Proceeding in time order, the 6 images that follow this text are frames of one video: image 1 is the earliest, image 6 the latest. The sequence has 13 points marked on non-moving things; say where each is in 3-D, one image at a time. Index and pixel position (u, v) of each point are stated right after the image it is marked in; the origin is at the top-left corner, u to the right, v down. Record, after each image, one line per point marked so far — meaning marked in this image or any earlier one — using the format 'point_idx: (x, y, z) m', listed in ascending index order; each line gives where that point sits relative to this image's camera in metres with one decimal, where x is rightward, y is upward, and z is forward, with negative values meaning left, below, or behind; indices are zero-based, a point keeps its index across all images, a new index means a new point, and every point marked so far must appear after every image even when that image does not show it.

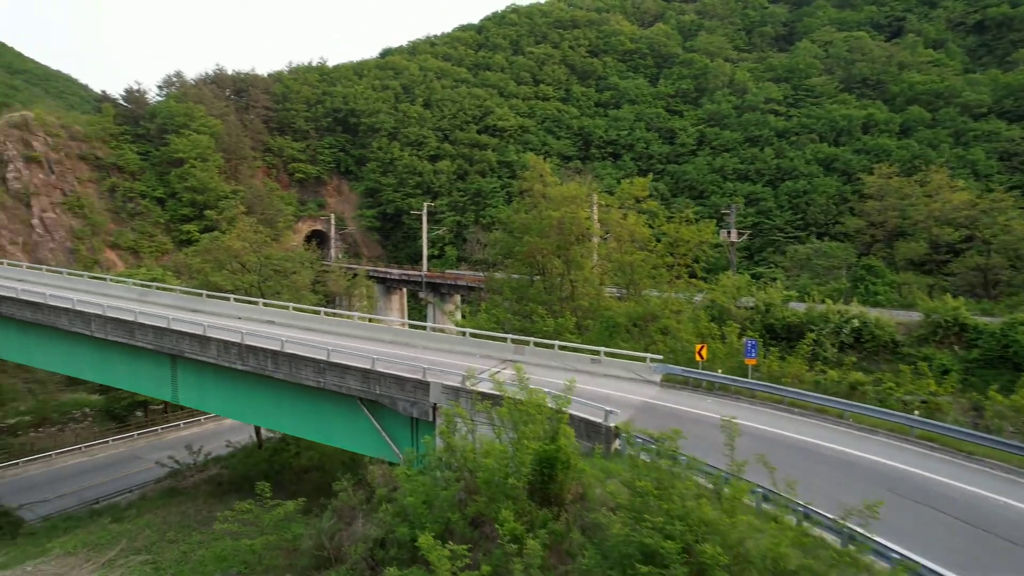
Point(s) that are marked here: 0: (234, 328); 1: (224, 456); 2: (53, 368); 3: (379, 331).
0: (-5.8, -0.9, +14.5) m
1: (-7.2, -4.2, +17.4) m
2: (-9.6, -1.6, +14.6) m
3: (-2.7, -0.9, +14.3) m
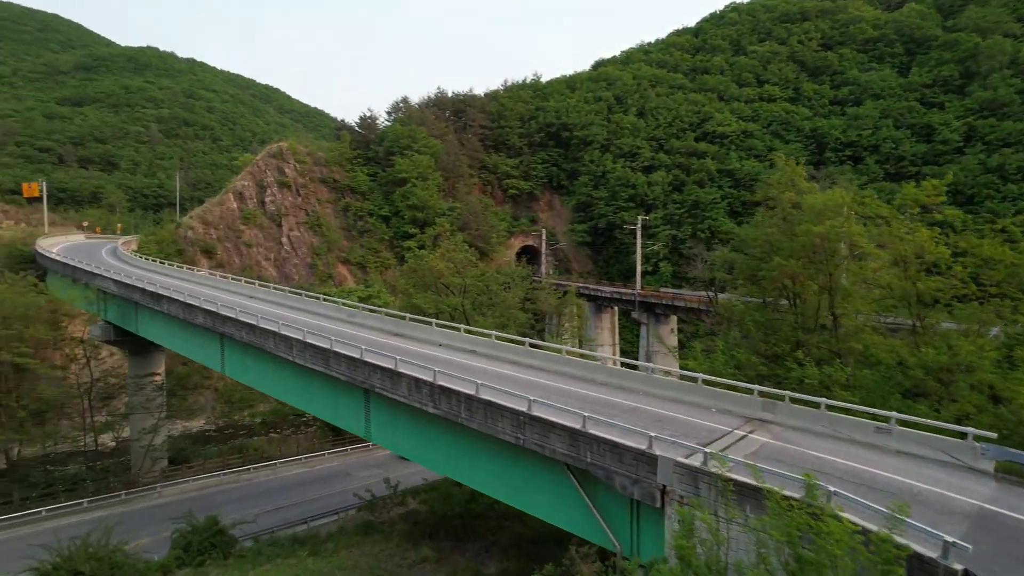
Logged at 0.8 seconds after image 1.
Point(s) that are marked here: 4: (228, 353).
0: (-1.5, -1.4, +13.3) m
1: (-2.1, -4.7, +16.4) m
2: (-5.1, -2.1, +14.5) m
3: (+1.4, -1.4, +12.2) m
4: (-6.3, -1.5, +15.6) m
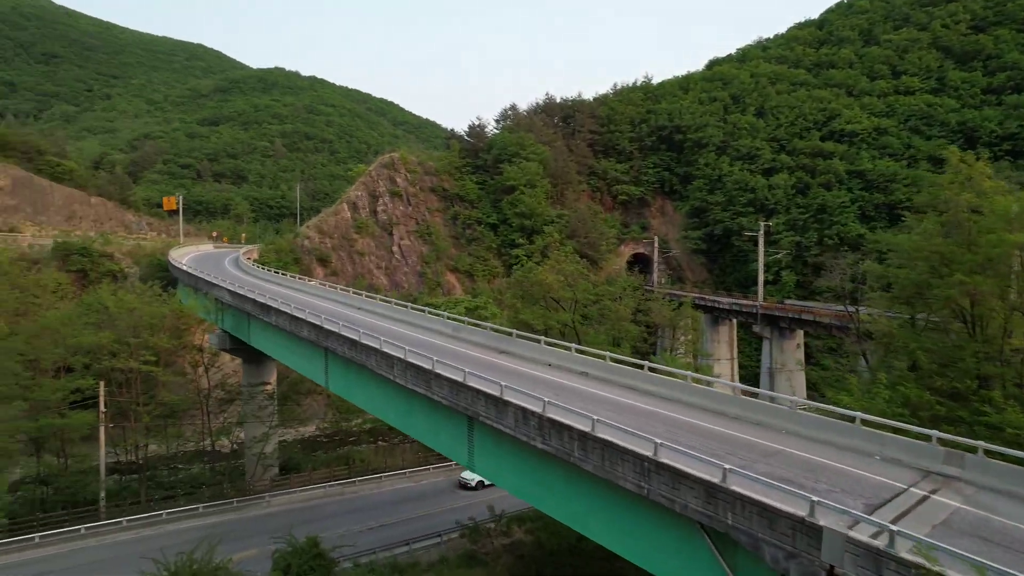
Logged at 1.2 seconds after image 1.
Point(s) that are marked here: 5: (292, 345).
0: (+0.5, -1.6, +12.2) m
1: (+0.4, -5.0, +15.3) m
2: (-2.9, -2.4, +13.9) m
3: (+3.2, -1.7, +10.7) m
4: (-3.9, -1.7, +15.2) m
5: (-5.4, -1.4, +17.3) m
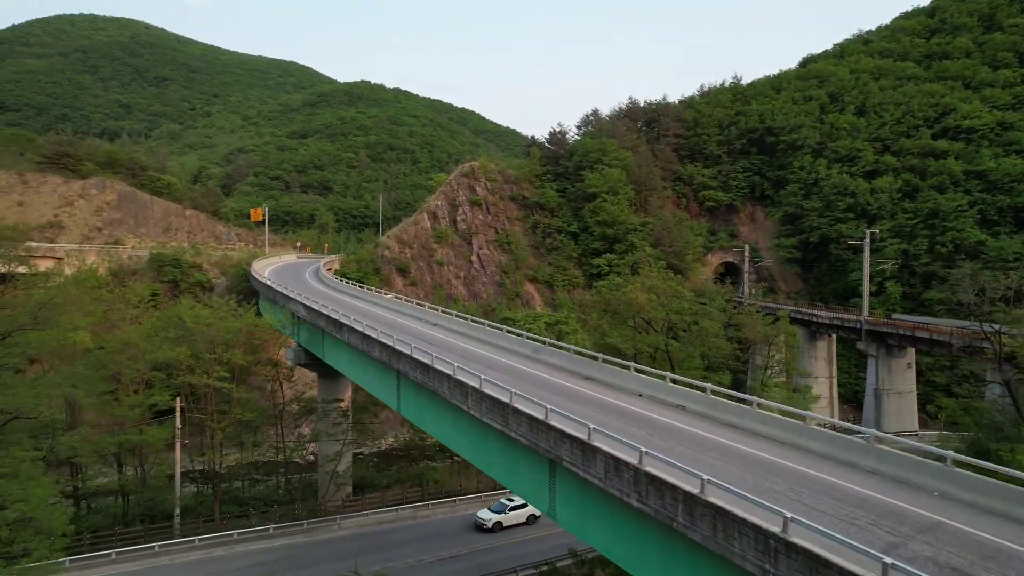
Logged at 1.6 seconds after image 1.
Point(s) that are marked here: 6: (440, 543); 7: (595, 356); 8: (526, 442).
0: (+1.8, -2.0, +10.7) m
1: (+2.1, -5.4, +13.8) m
2: (-1.4, -2.7, +12.8) m
3: (+4.3, -2.0, +9.0) m
4: (-2.2, -2.1, +14.3) m
5: (-3.5, -1.8, +16.5) m
6: (-1.8, -6.7, +18.4) m
7: (+1.6, -1.3, +13.6) m
8: (+0.2, -2.1, +9.6) m
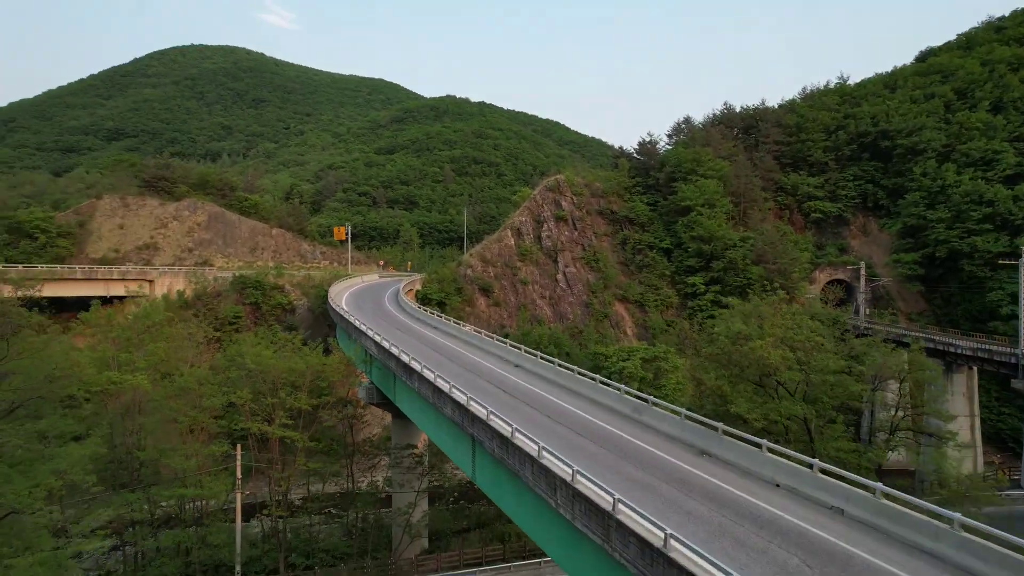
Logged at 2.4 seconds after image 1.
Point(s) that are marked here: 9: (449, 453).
0: (+3.0, -2.8, +8.1) m
1: (+3.7, -6.2, +11.0) m
2: (+0.1, -3.5, +10.5) m
3: (+5.3, -2.8, +6.0) m
4: (-0.6, -2.9, +12.0) m
5: (-1.6, -2.7, +14.4) m
6: (+0.4, -7.6, +16.1) m
7: (+3.2, -2.1, +10.9) m
8: (+1.3, -2.9, +7.1) m
9: (-1.2, -3.2, +13.5) m
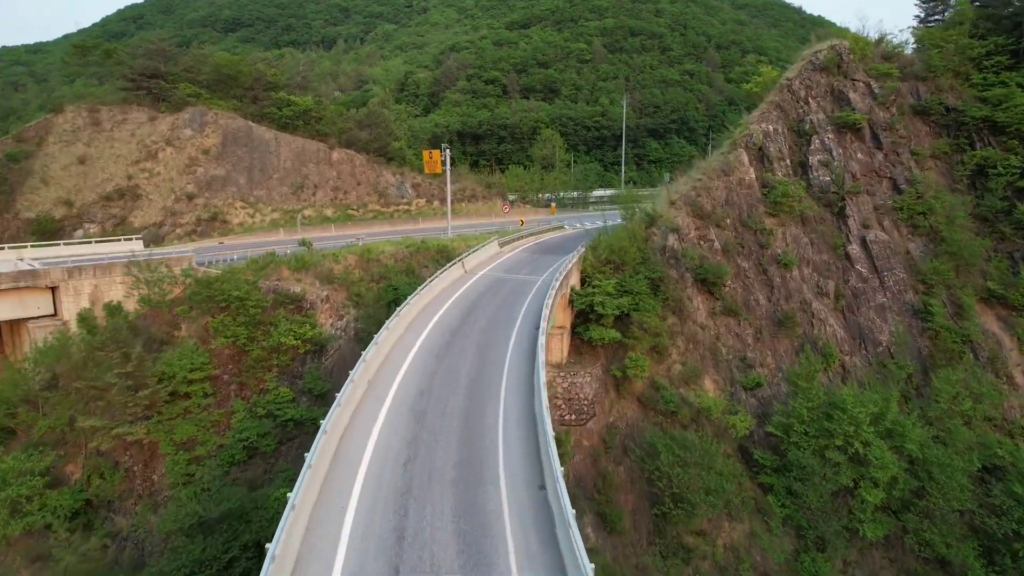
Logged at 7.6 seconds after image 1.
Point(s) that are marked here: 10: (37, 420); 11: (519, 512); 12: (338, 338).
0: (+3.8, -8.4, -13.8) m
1: (+5.1, -11.4, -10.5) m
2: (+1.4, -8.7, -10.8) m
3: (+5.6, -8.8, -16.2) m
4: (+1.1, -7.9, -9.3) m
5: (+0.5, -7.2, -6.9) m
6: (+2.8, -11.9, -4.8) m
7: (+4.5, -7.4, -11.2) m
8: (+1.9, -8.6, -14.4) m
9: (+0.7, -7.9, -7.7) m
10: (-11.8, -3.2, +17.4) m
11: (+0.4, -2.9, +9.5) m
12: (-4.8, -1.3, +19.5) m
